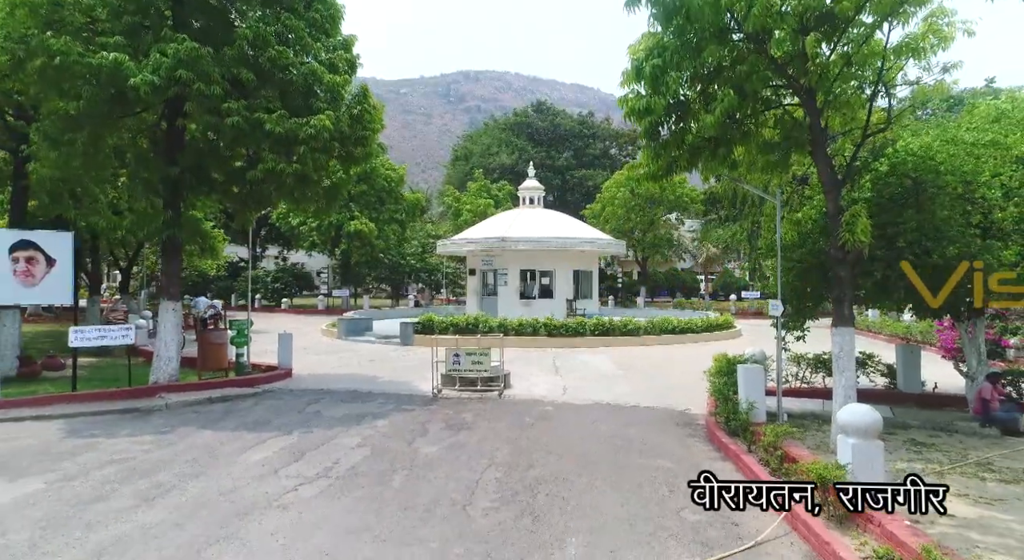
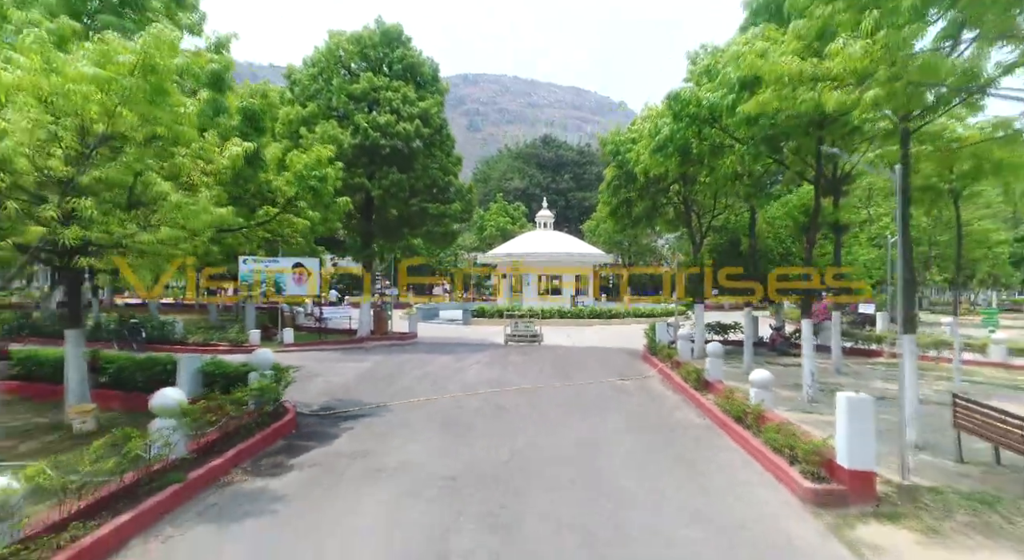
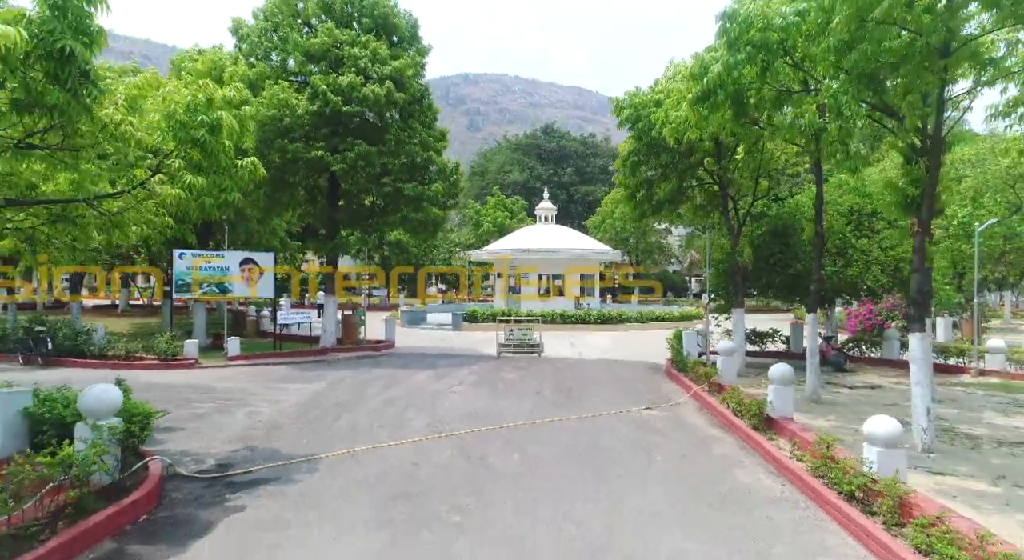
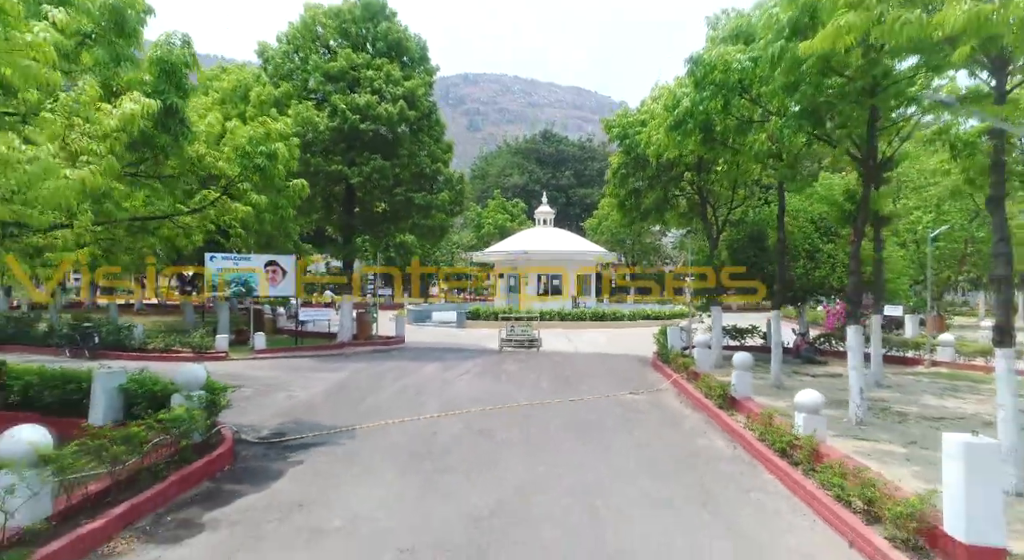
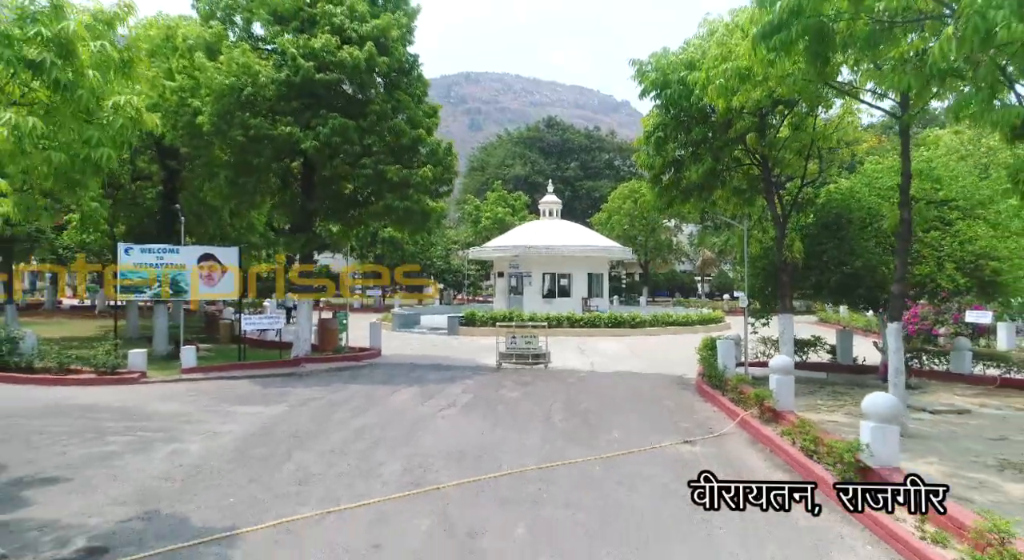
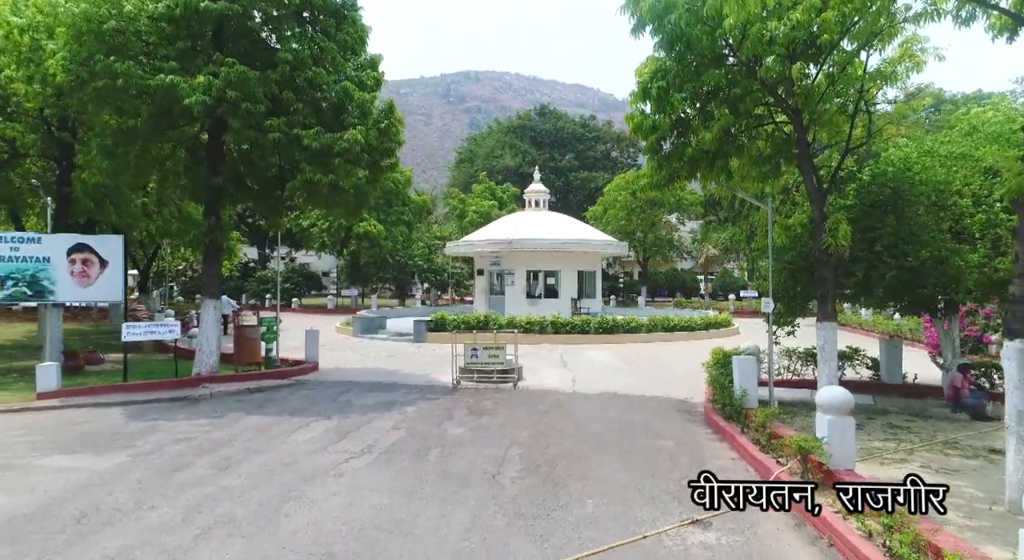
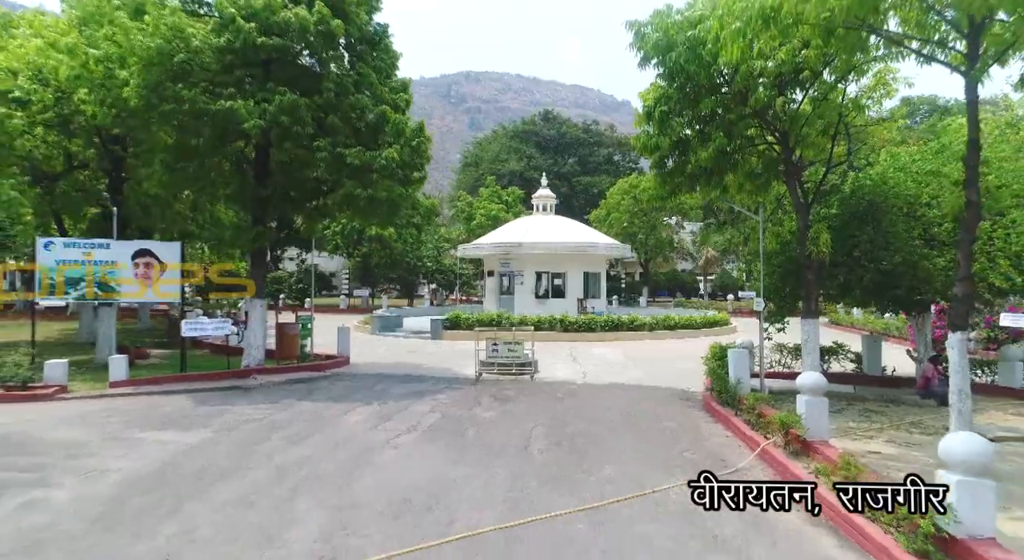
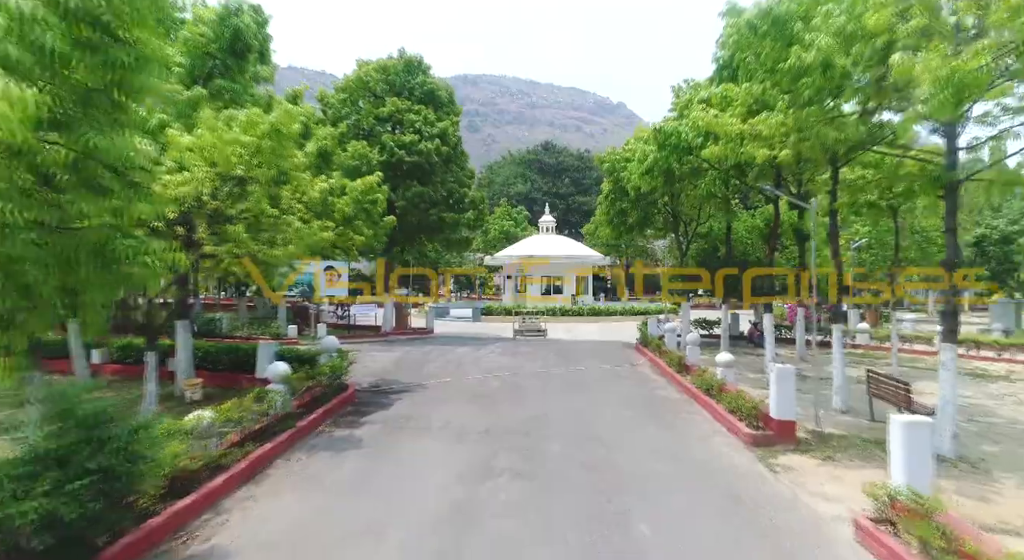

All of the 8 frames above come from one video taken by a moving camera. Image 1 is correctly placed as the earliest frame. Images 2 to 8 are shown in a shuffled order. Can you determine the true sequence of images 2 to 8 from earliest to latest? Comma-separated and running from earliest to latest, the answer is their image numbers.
6, 7, 5, 3, 4, 2, 8
